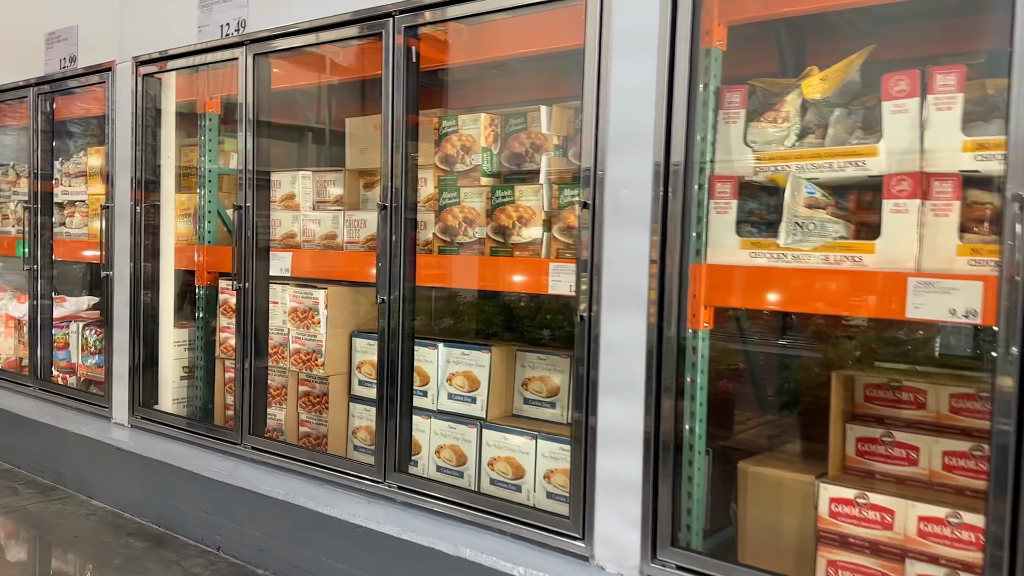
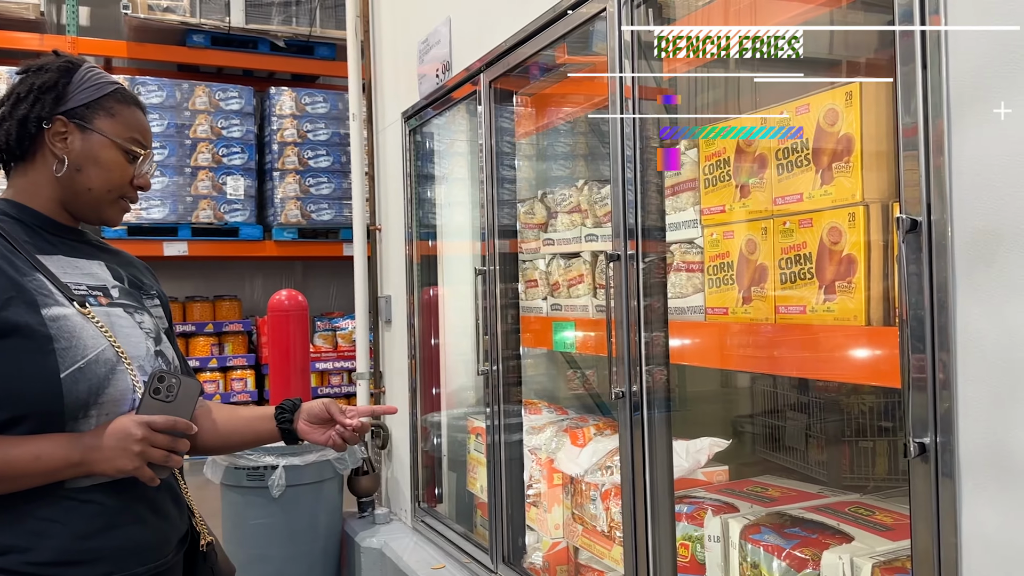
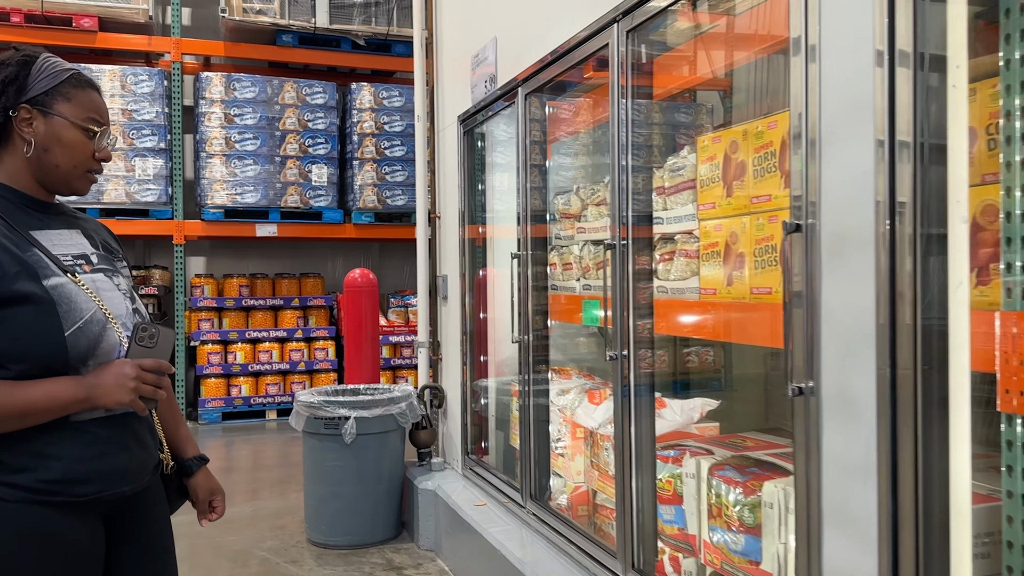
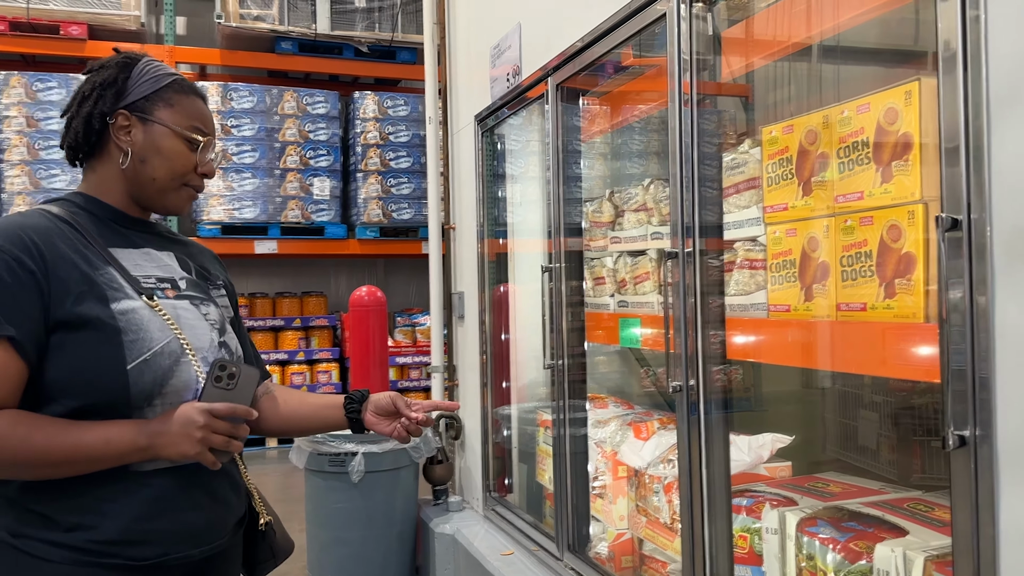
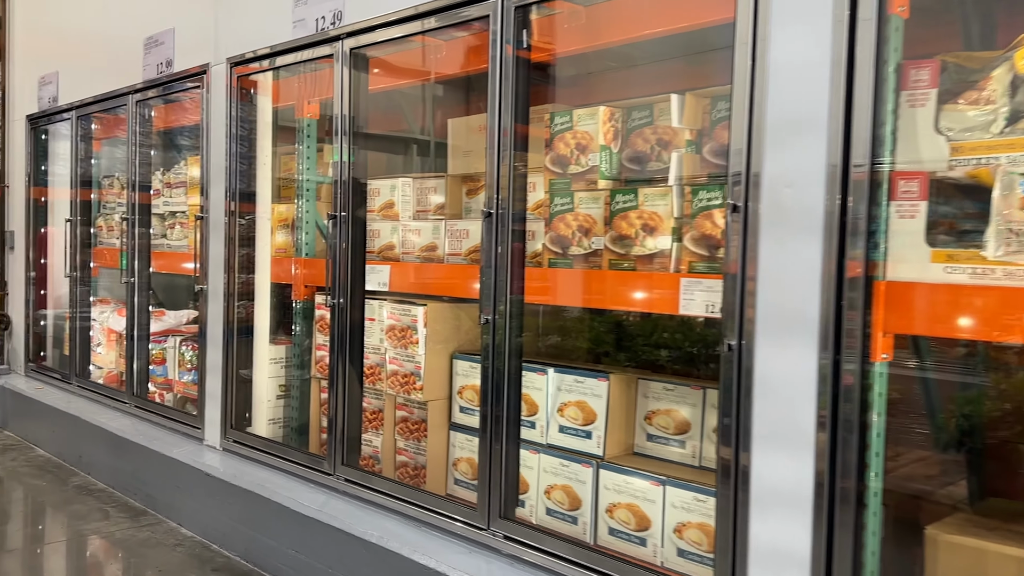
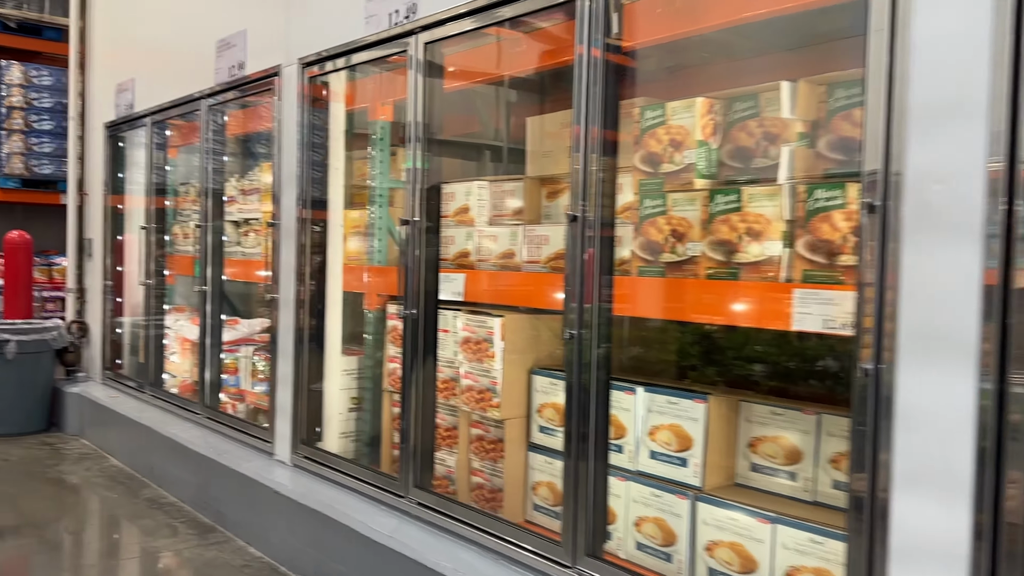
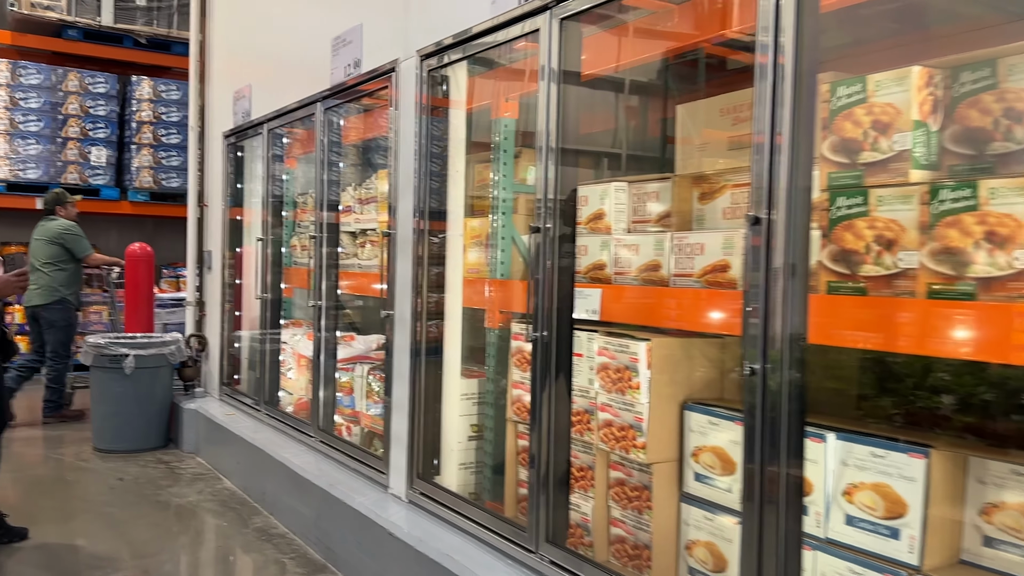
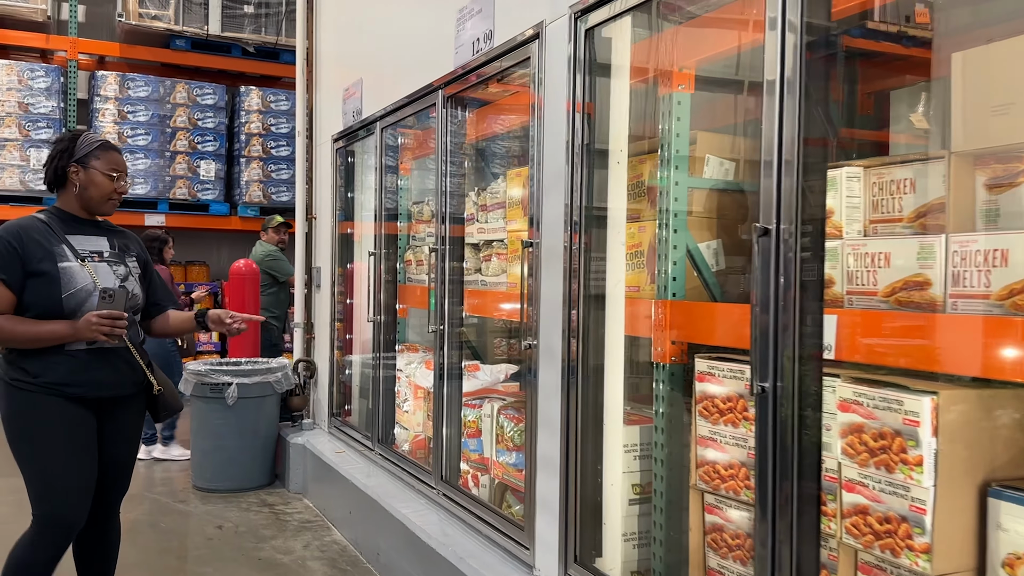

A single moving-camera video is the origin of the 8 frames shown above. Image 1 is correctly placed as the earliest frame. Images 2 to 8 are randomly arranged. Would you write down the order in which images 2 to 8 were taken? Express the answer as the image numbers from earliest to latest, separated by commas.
5, 6, 7, 8, 3, 4, 2
